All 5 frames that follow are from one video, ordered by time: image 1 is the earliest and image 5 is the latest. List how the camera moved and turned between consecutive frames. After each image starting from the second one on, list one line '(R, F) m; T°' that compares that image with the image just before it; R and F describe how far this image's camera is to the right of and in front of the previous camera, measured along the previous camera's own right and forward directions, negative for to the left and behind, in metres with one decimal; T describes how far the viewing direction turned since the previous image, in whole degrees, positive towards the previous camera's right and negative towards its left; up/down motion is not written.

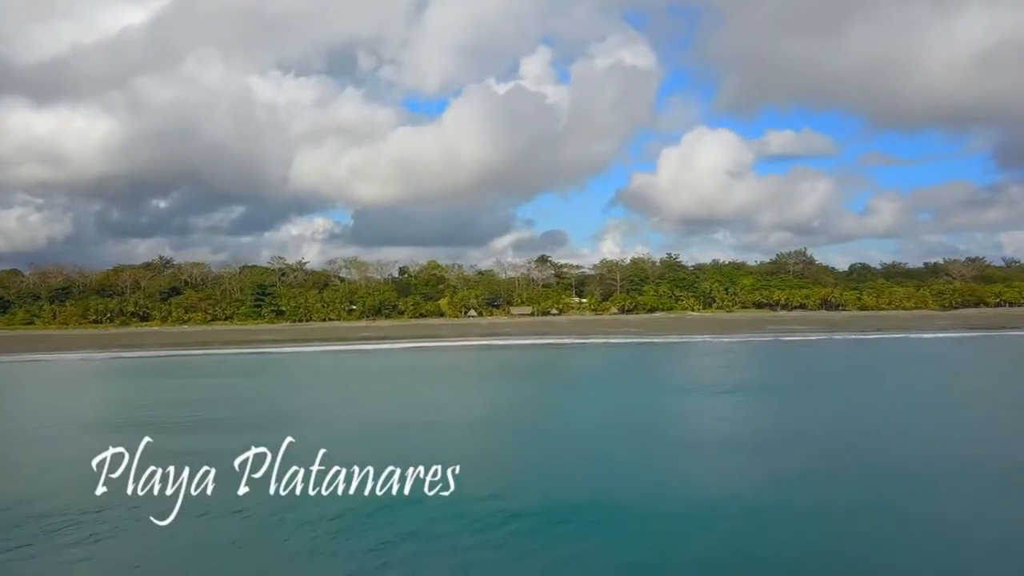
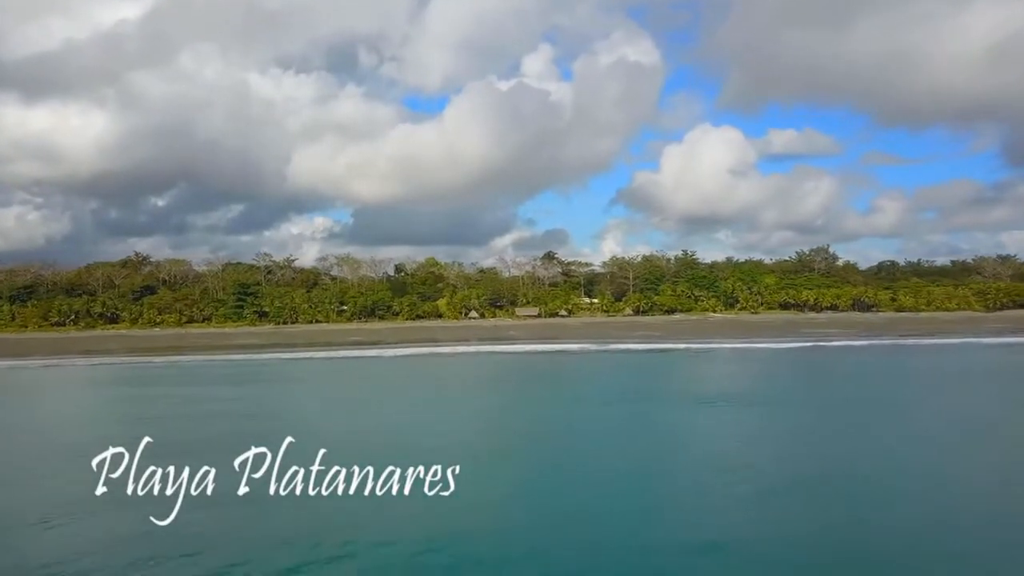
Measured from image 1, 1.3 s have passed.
(-0.2, +3.5) m; 0°
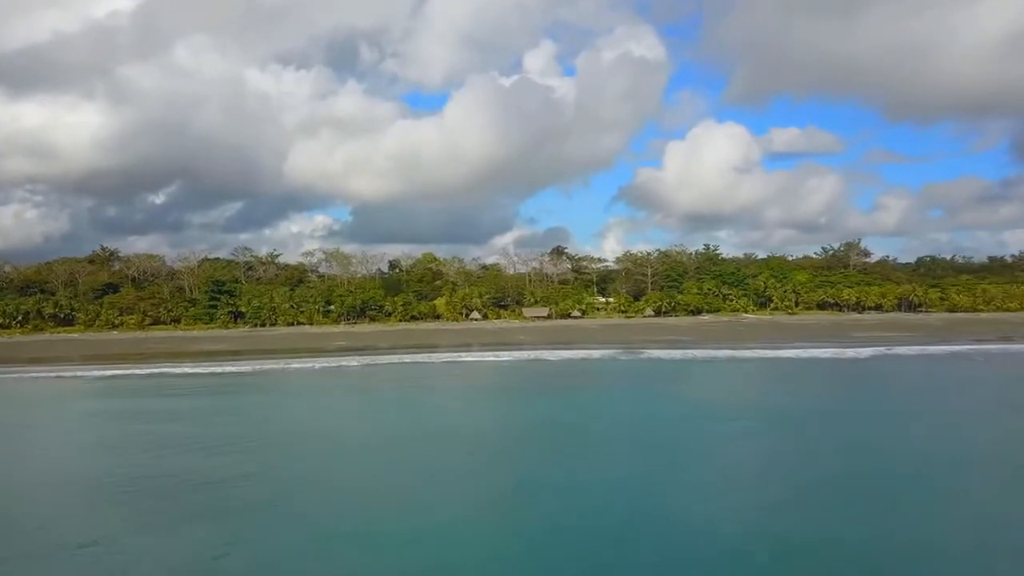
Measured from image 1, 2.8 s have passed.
(-0.3, +4.2) m; 0°
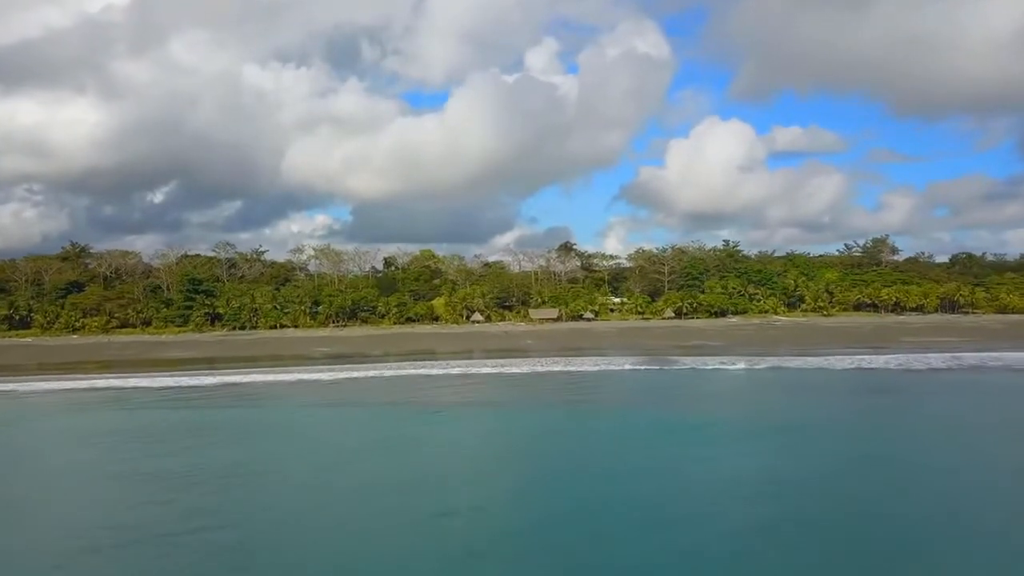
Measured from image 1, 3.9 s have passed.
(-0.2, +3.2) m; 0°
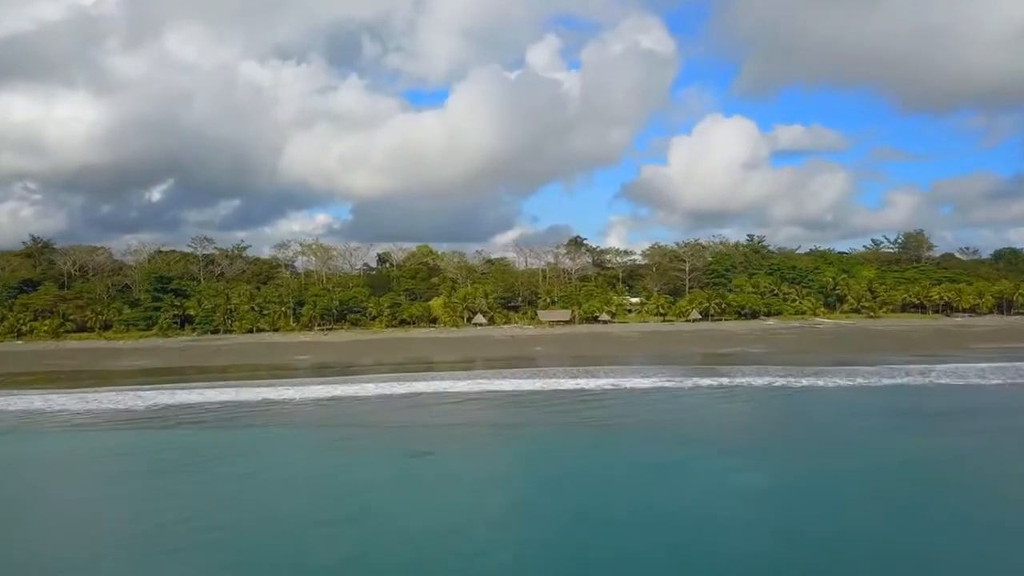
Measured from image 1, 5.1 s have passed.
(-0.2, +3.4) m; 0°
